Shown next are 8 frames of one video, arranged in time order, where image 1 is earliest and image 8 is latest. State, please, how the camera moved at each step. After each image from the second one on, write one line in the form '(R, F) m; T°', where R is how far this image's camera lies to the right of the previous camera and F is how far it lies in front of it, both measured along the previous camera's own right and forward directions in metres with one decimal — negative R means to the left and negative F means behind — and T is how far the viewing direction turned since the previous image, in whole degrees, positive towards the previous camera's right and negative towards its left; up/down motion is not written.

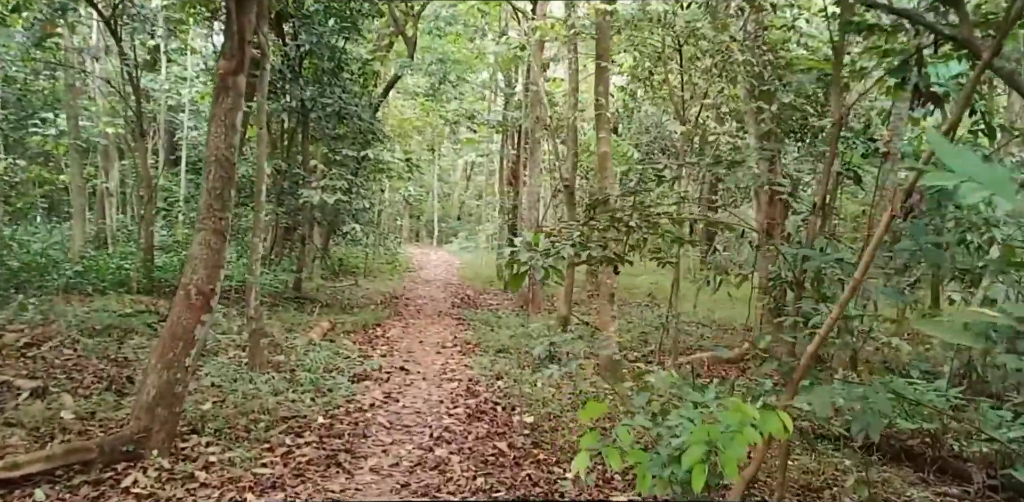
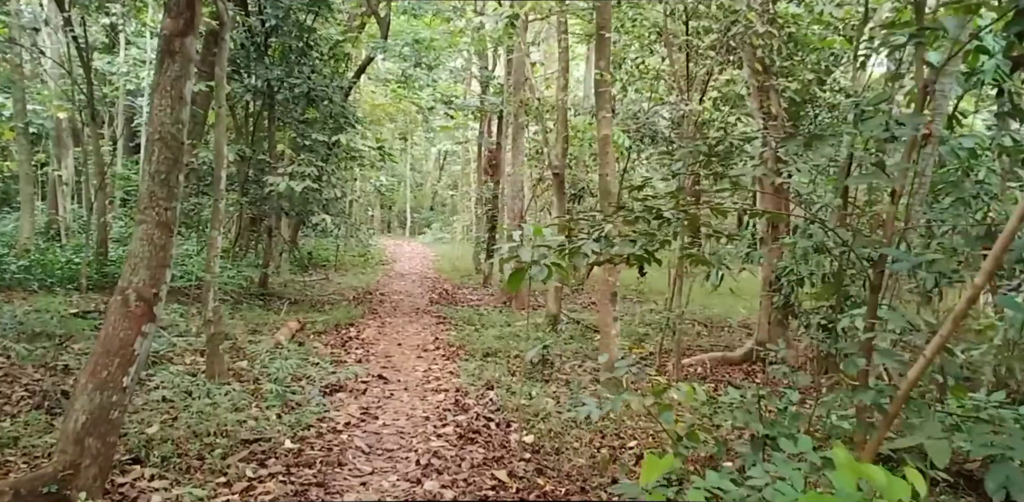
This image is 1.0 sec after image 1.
(-0.2, +0.8) m; +2°
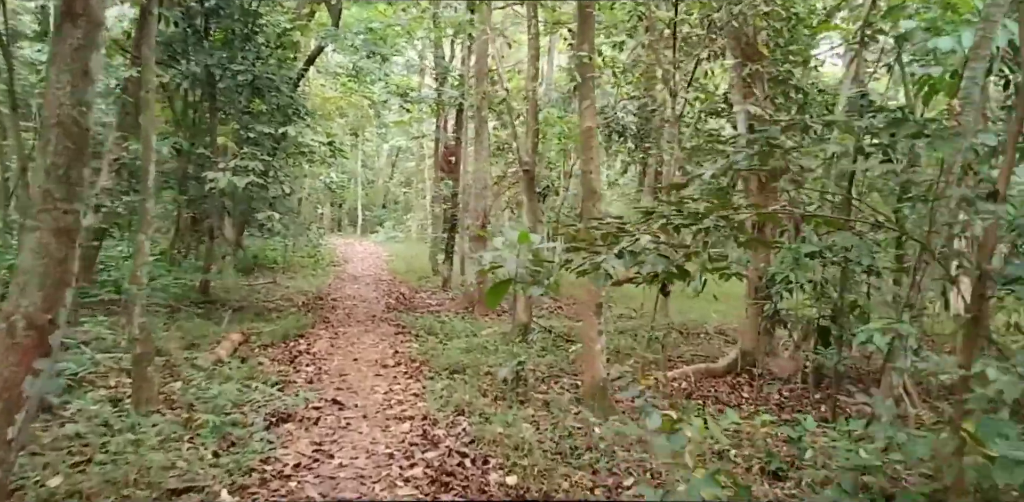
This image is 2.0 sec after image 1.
(-0.2, +0.7) m; +4°
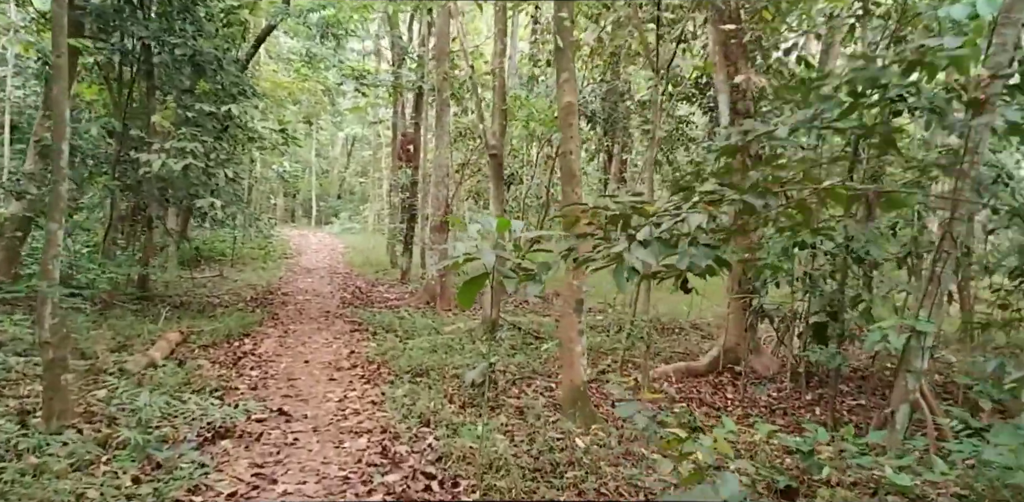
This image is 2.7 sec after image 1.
(-0.1, +0.6) m; +4°
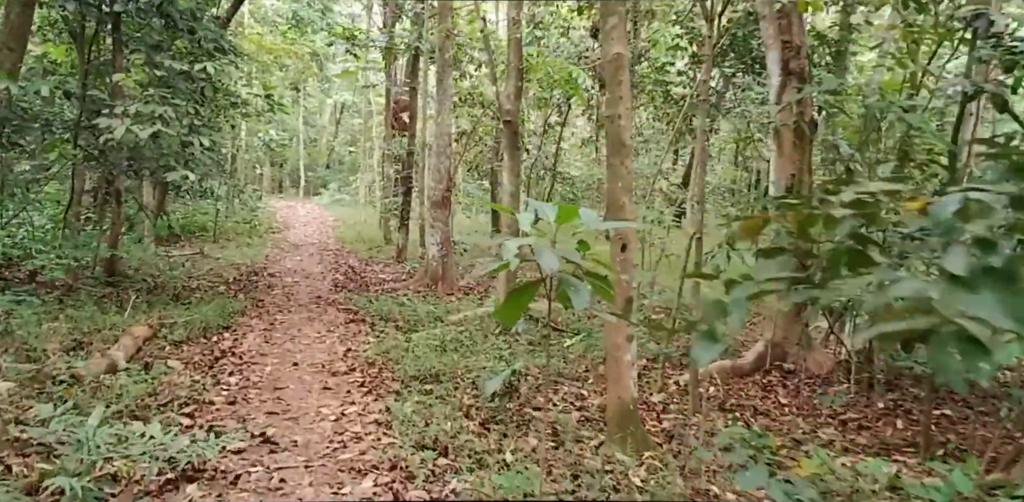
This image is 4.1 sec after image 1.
(-0.3, +1.0) m; +1°
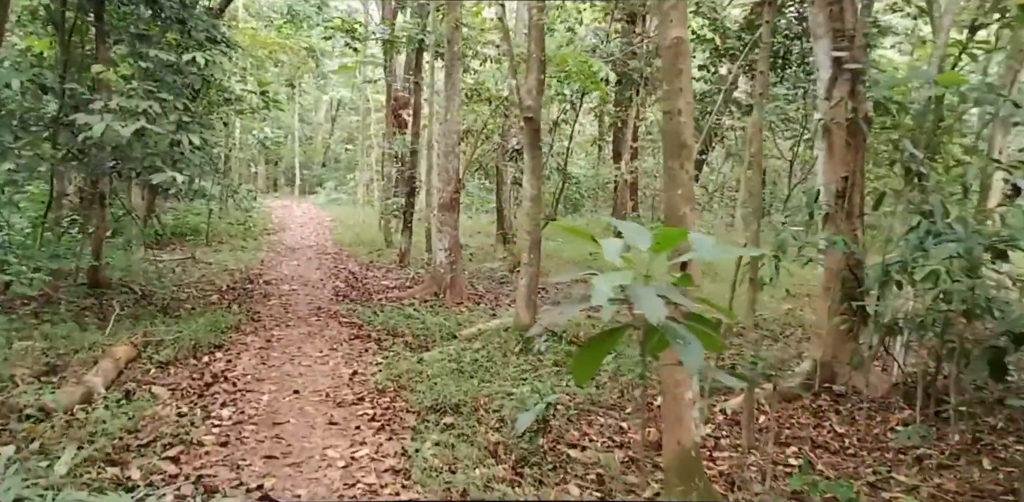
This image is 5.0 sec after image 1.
(-0.3, +0.7) m; 0°
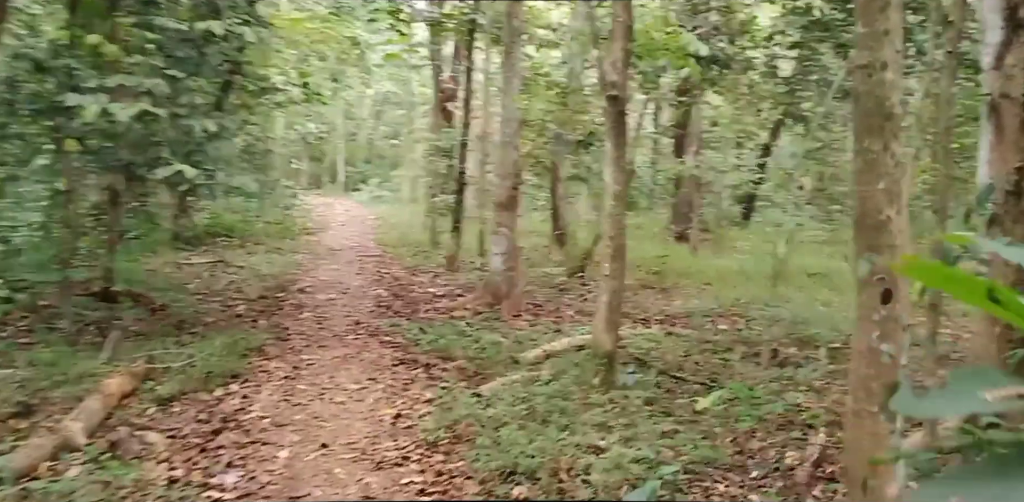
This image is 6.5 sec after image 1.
(-0.3, +1.2) m; -4°
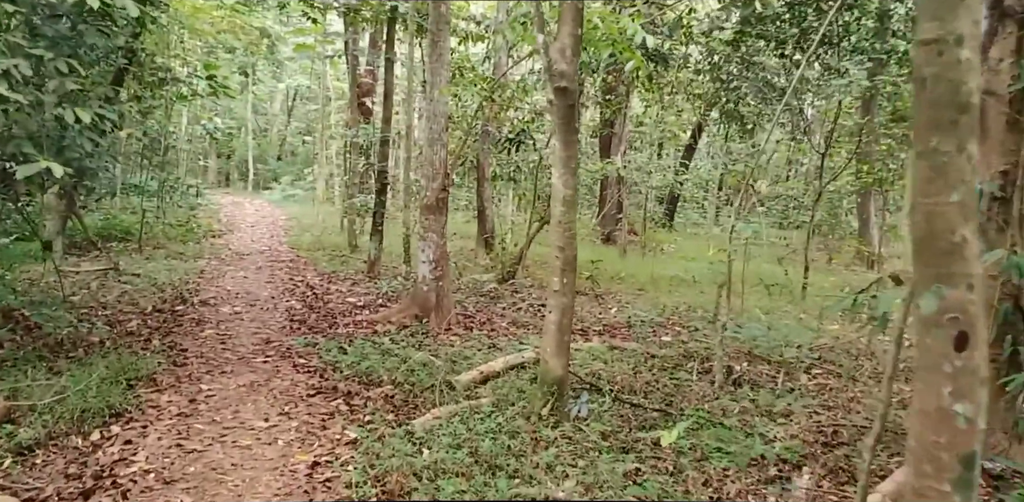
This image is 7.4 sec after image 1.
(-0.1, +0.7) m; +7°
